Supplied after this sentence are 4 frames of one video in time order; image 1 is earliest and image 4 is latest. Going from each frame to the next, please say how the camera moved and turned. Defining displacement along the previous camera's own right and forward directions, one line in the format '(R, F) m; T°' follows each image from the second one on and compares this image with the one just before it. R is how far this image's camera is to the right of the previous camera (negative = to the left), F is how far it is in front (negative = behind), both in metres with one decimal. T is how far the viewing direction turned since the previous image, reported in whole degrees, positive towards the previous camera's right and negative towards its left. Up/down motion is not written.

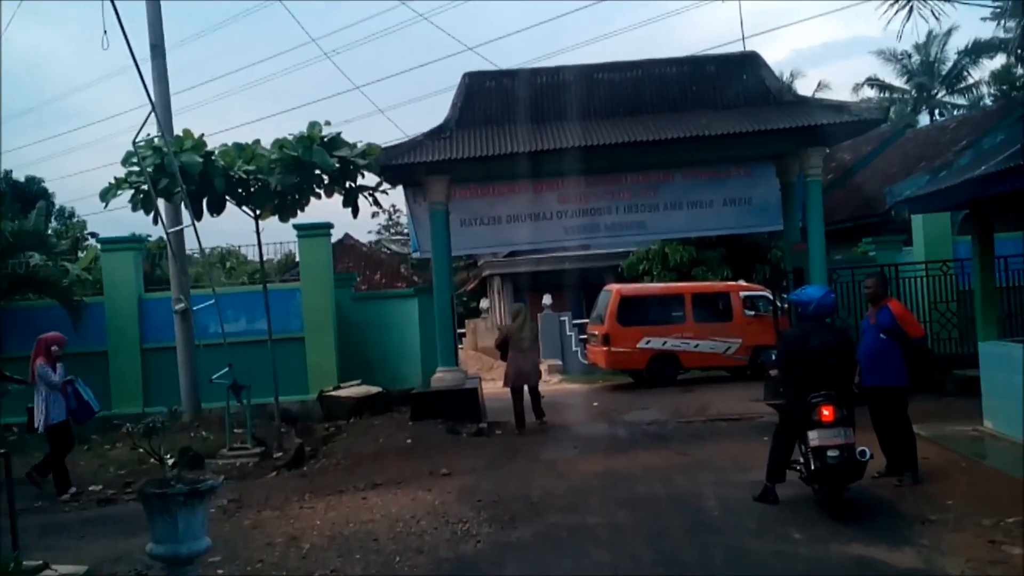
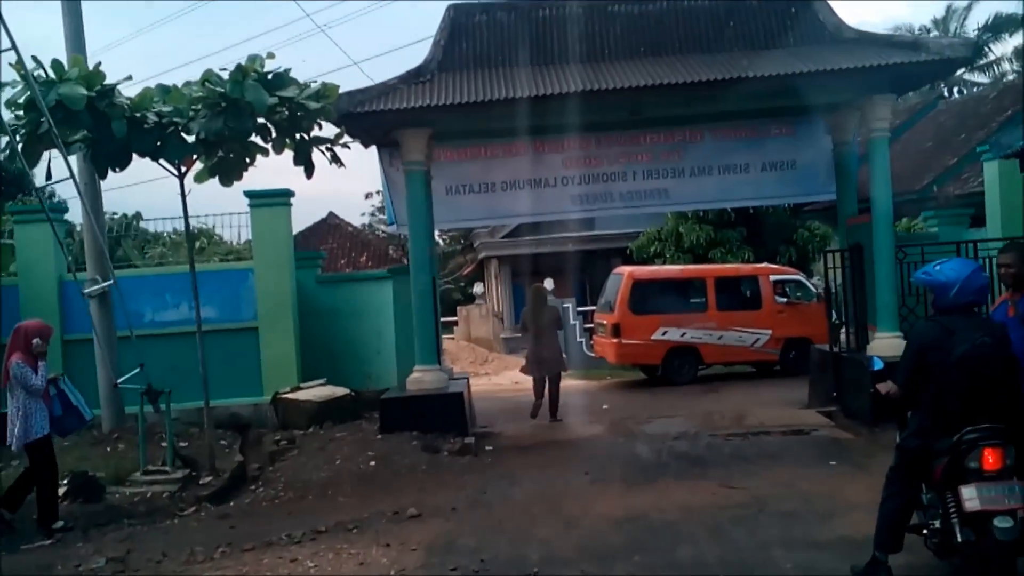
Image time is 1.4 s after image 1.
(+0.1, +2.1) m; 0°
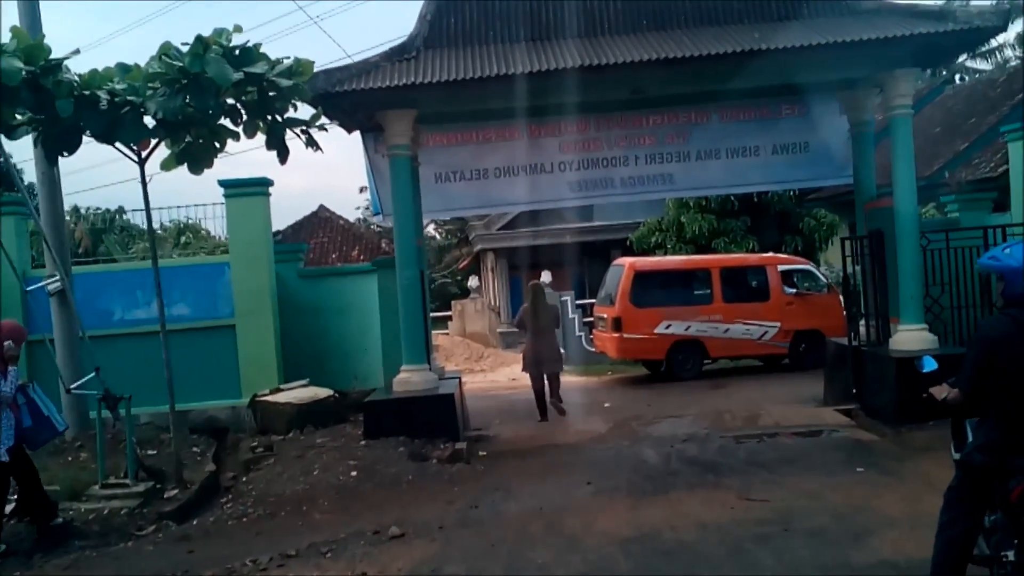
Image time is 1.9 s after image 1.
(0.0, +0.7) m; 0°
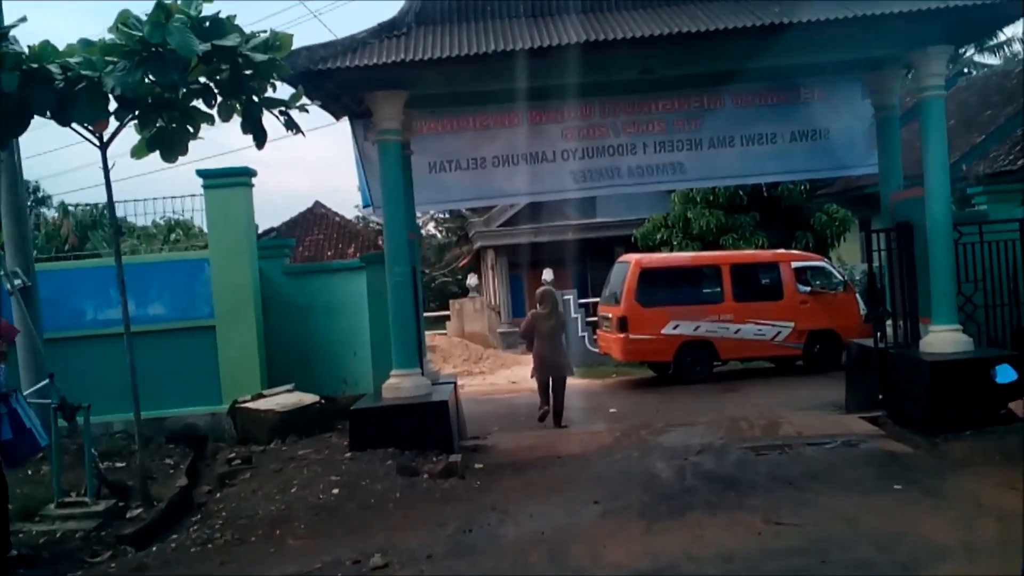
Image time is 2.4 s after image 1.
(0.0, +0.7) m; 0°
